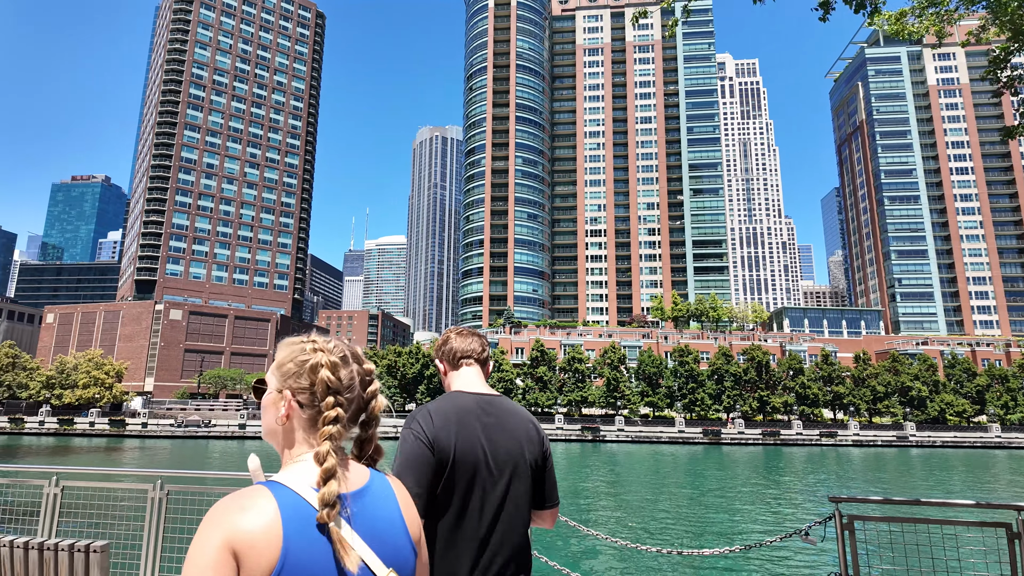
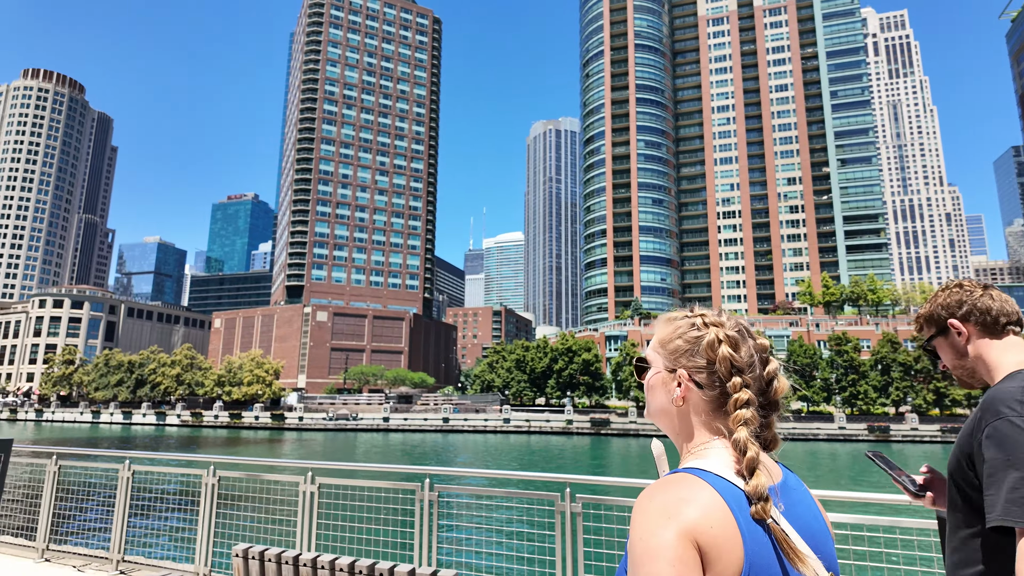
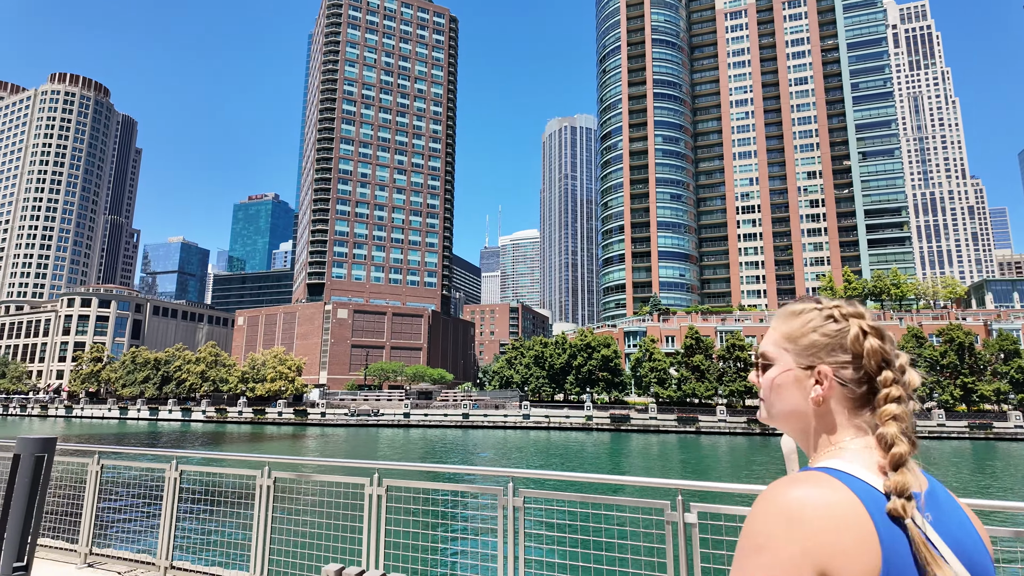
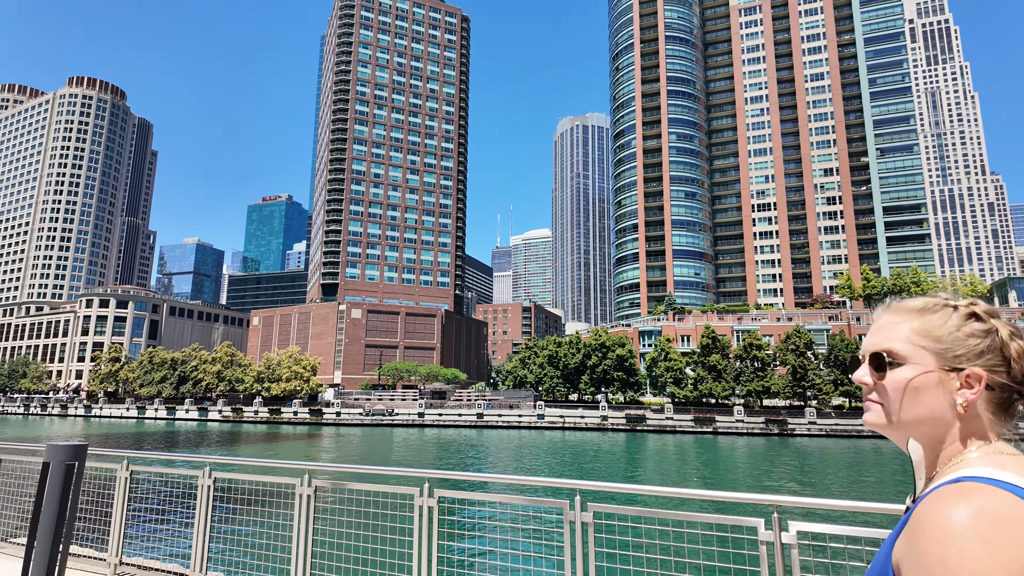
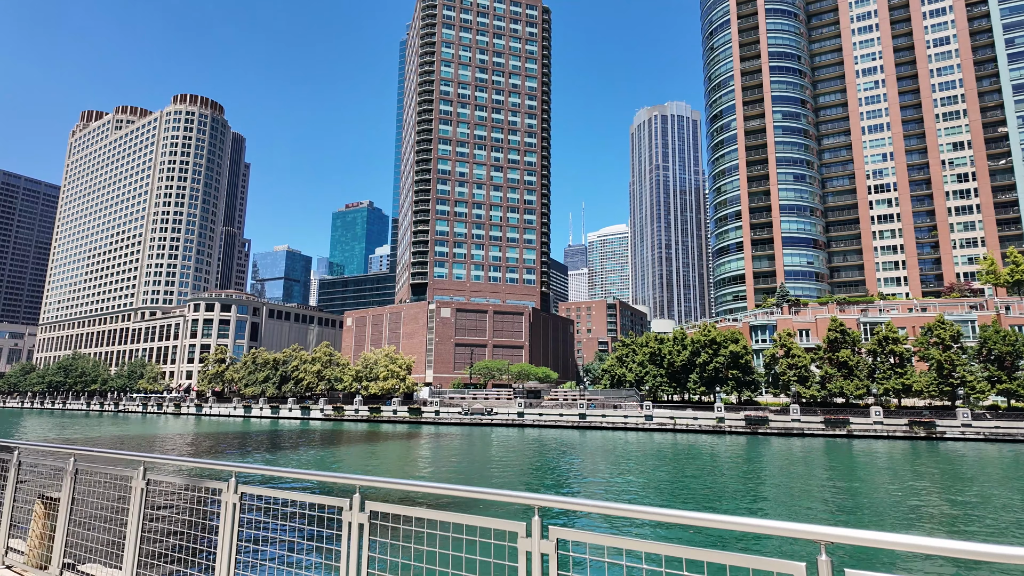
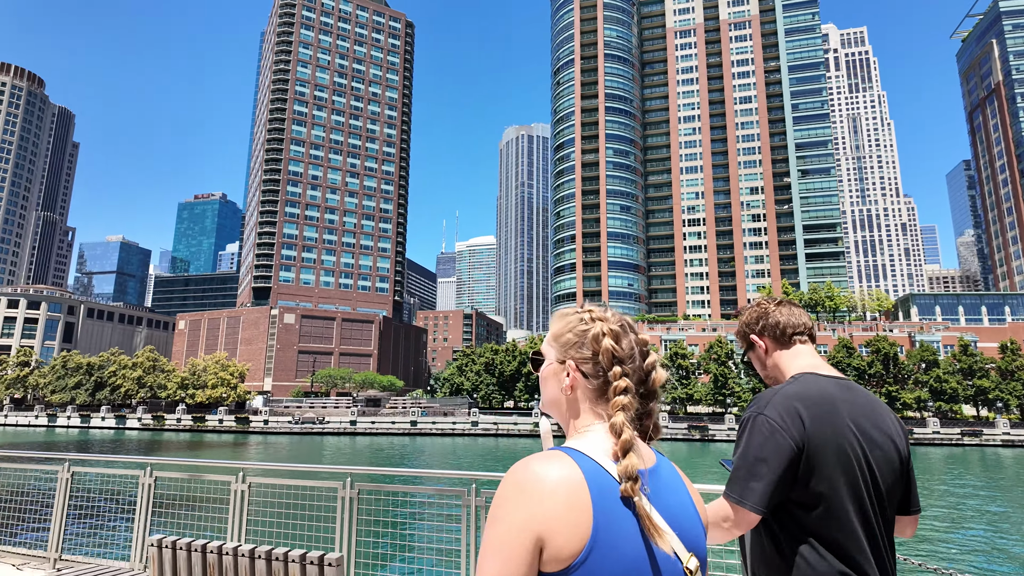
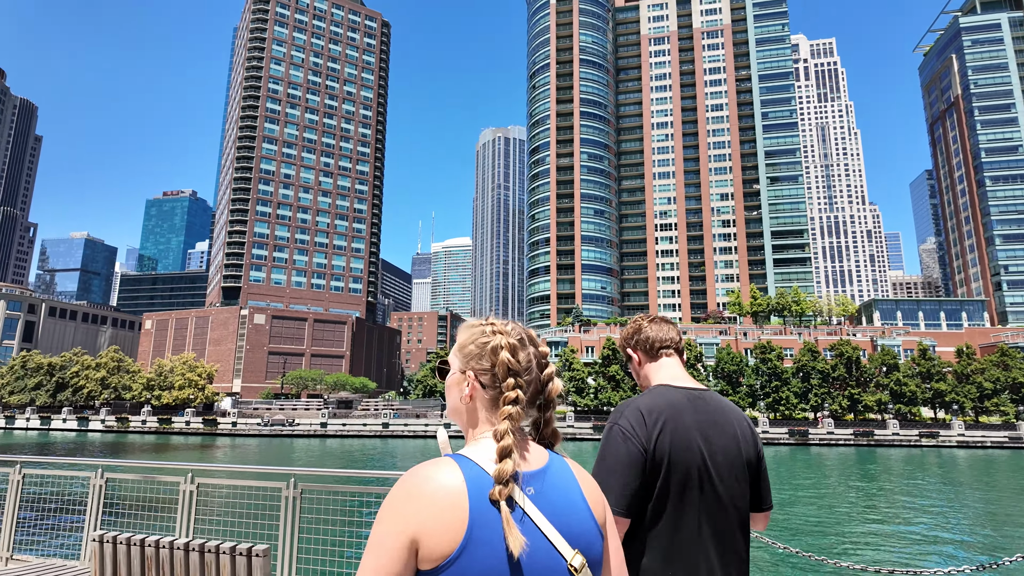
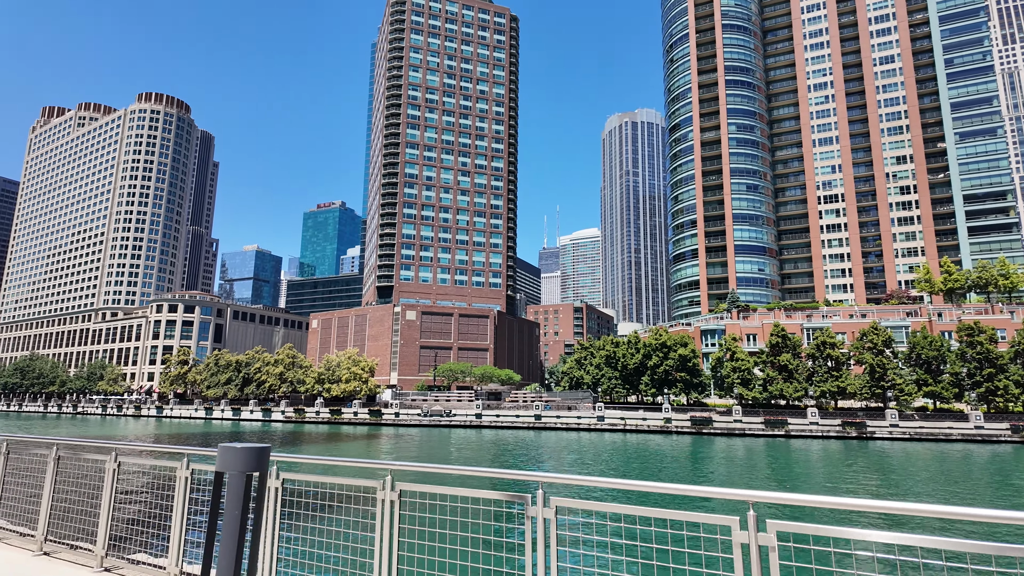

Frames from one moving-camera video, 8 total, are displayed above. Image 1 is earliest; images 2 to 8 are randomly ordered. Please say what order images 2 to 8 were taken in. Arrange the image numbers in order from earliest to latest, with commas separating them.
7, 6, 2, 3, 4, 8, 5
